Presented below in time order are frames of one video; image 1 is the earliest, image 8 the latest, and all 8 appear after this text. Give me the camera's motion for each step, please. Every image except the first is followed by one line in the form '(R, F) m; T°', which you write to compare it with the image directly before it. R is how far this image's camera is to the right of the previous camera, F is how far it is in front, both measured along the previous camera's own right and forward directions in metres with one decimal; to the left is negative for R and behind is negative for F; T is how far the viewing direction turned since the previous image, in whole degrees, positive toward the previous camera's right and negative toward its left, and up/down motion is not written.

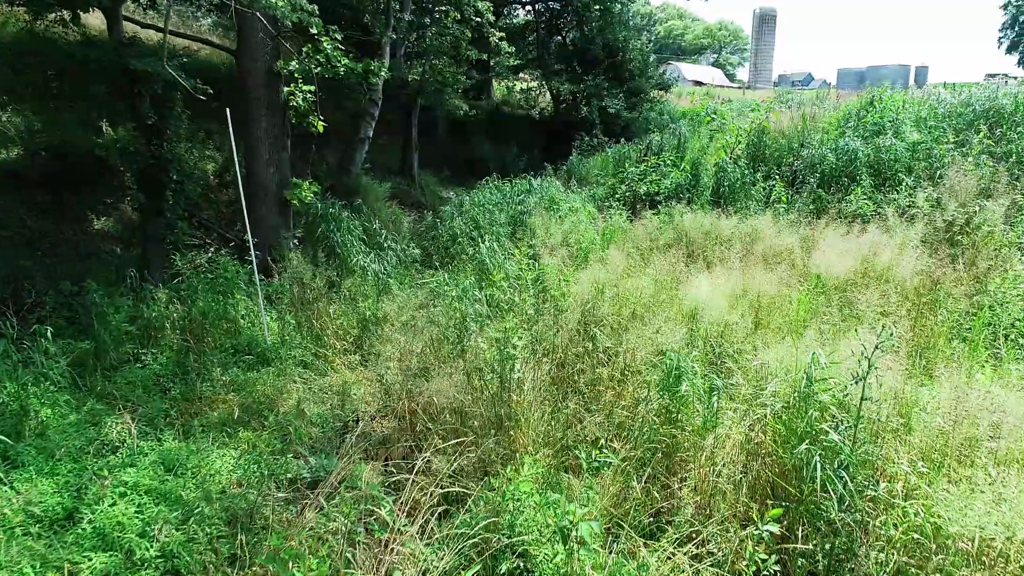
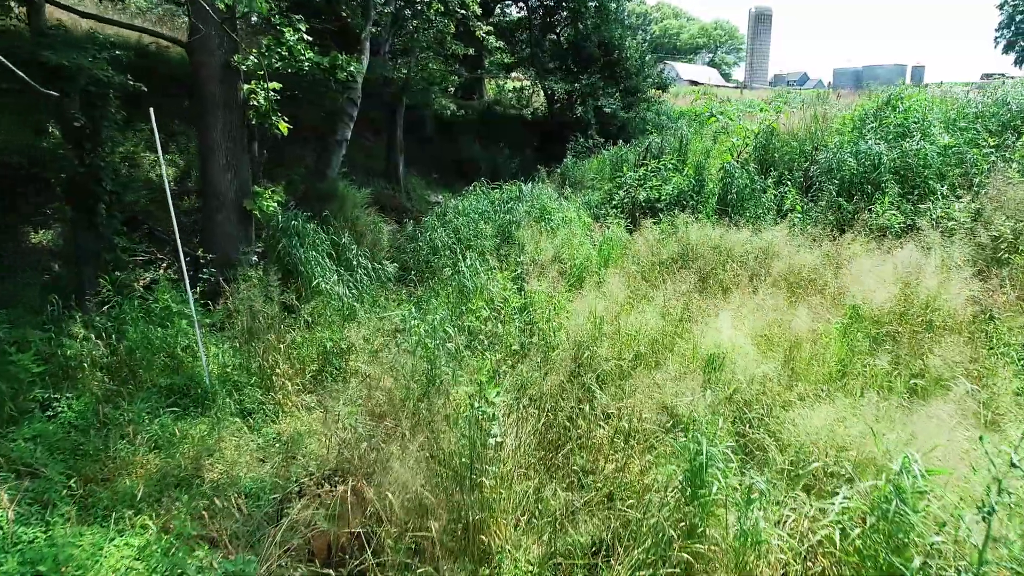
(+0.1, +0.8) m; 0°
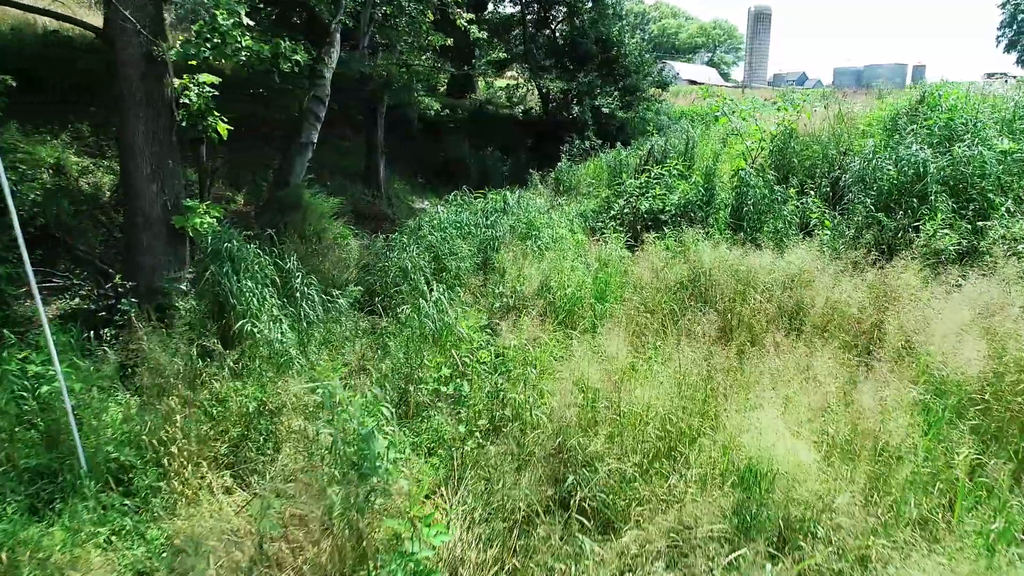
(+0.1, +1.0) m; 0°
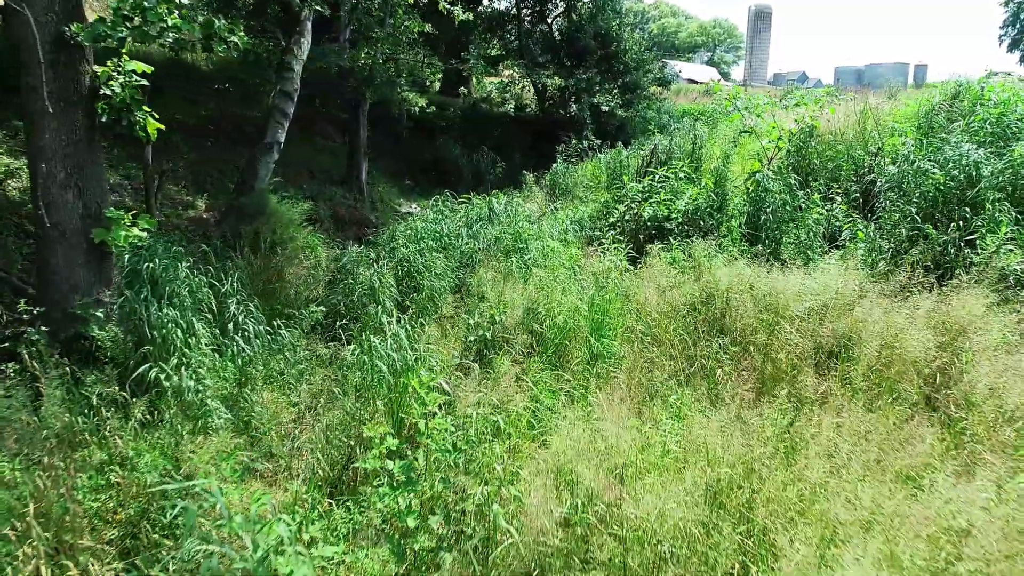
(+0.1, +0.9) m; 0°
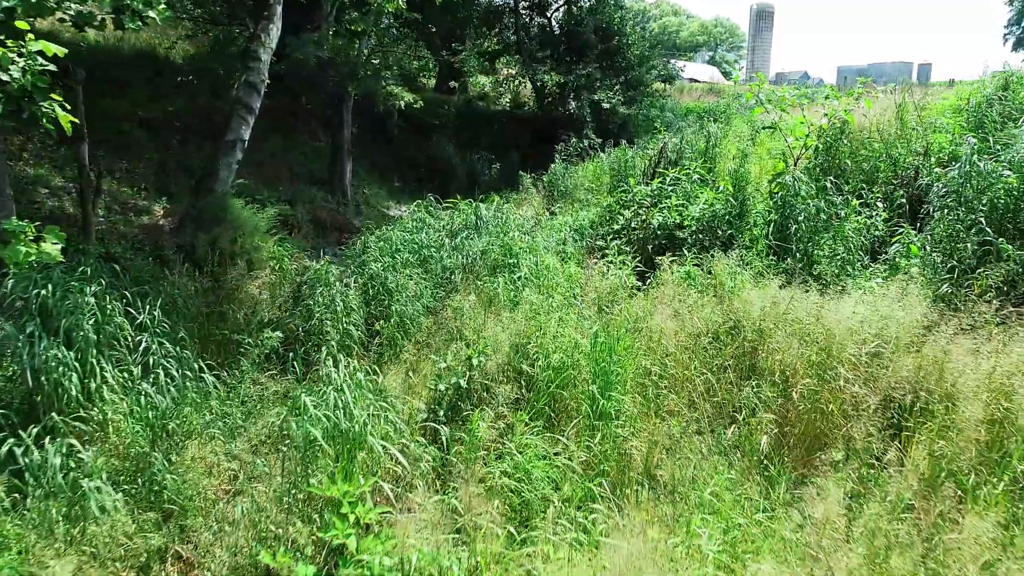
(+0.1, +0.9) m; 0°
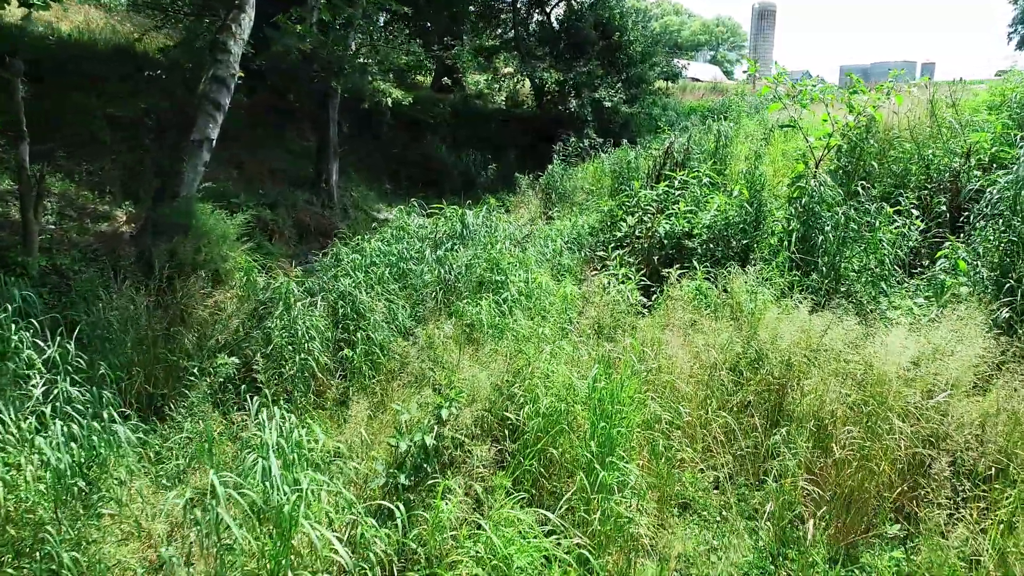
(+0.1, +0.6) m; 0°
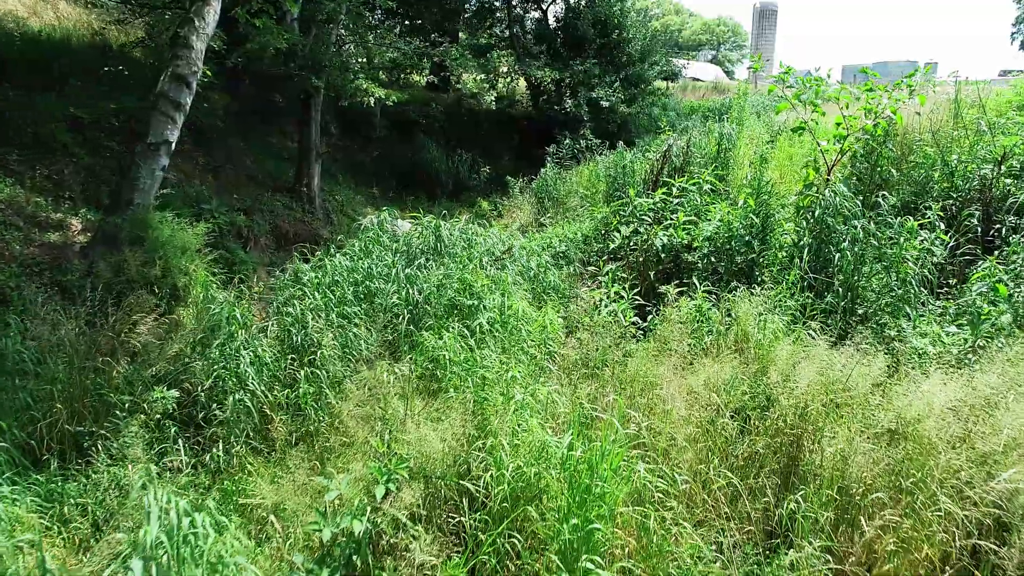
(+0.1, +0.5) m; 0°
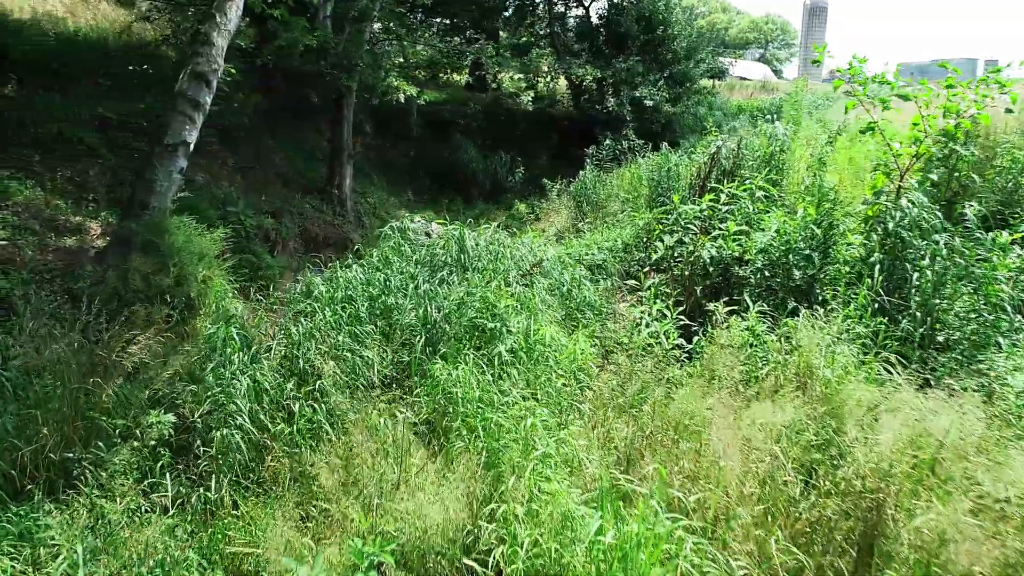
(+0.1, +0.4) m; -3°
